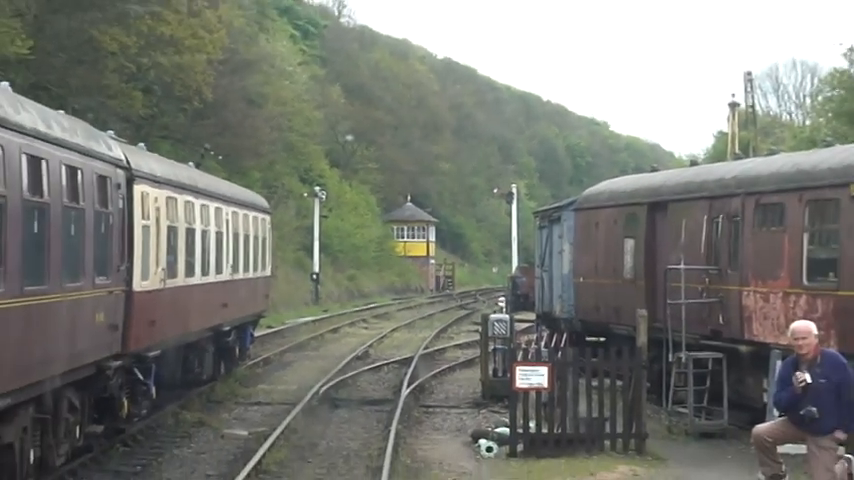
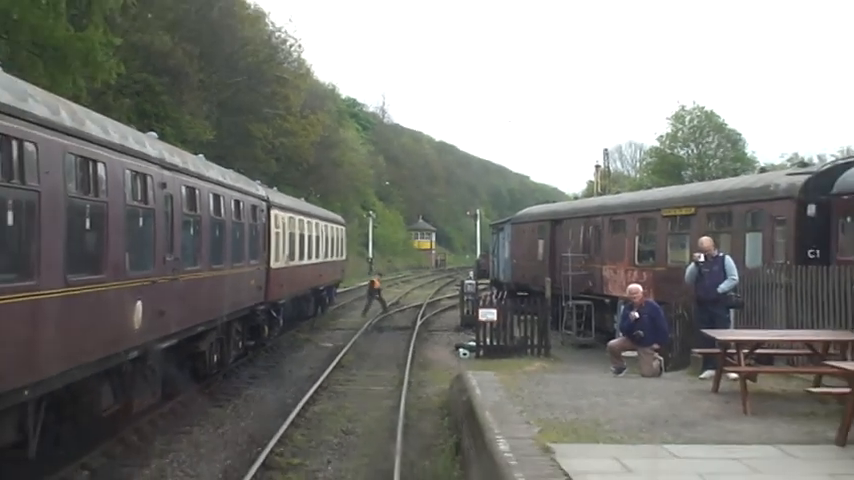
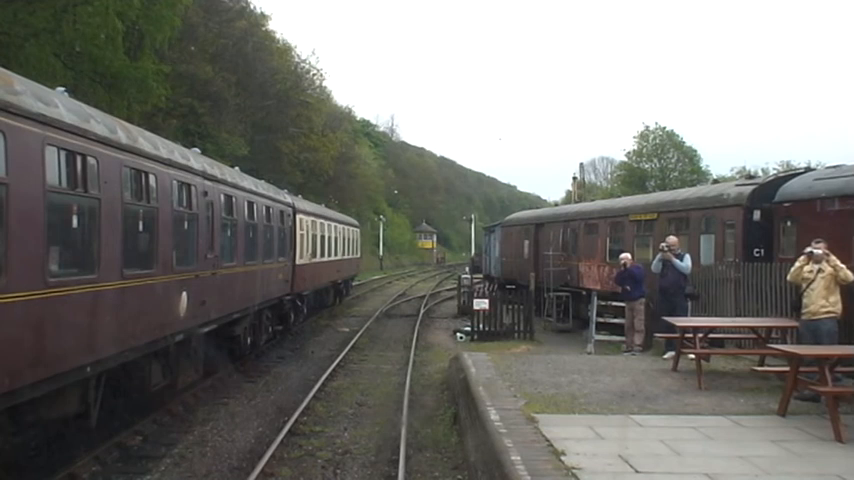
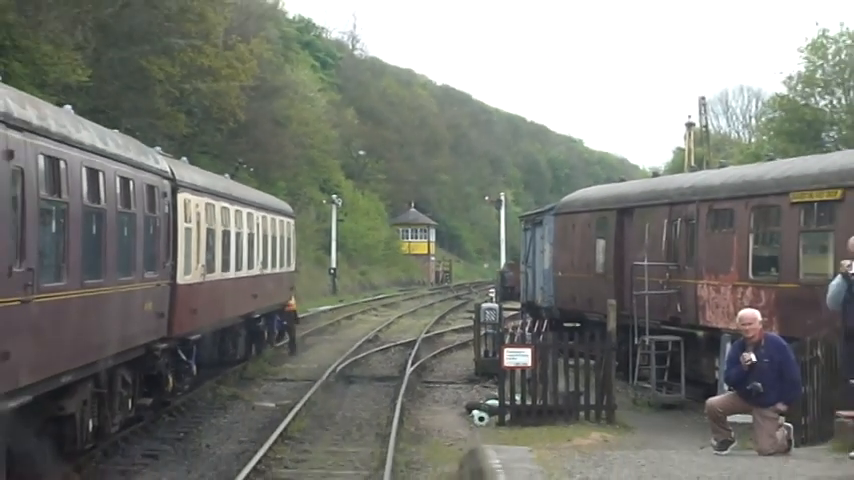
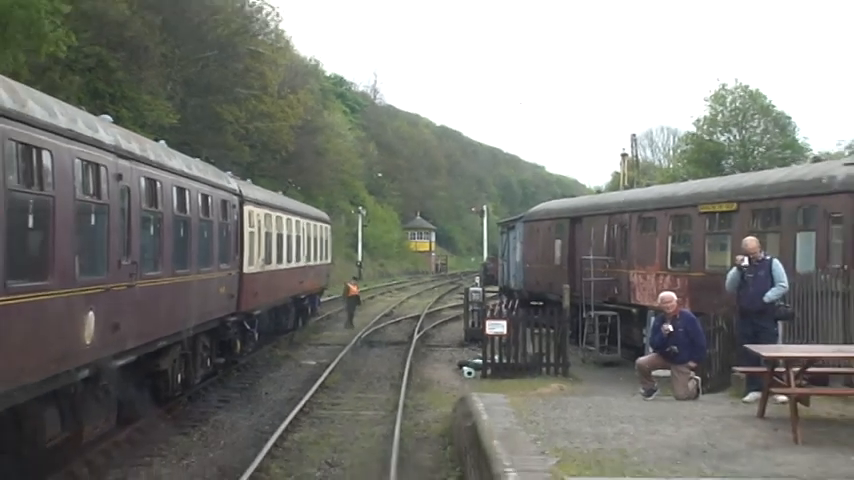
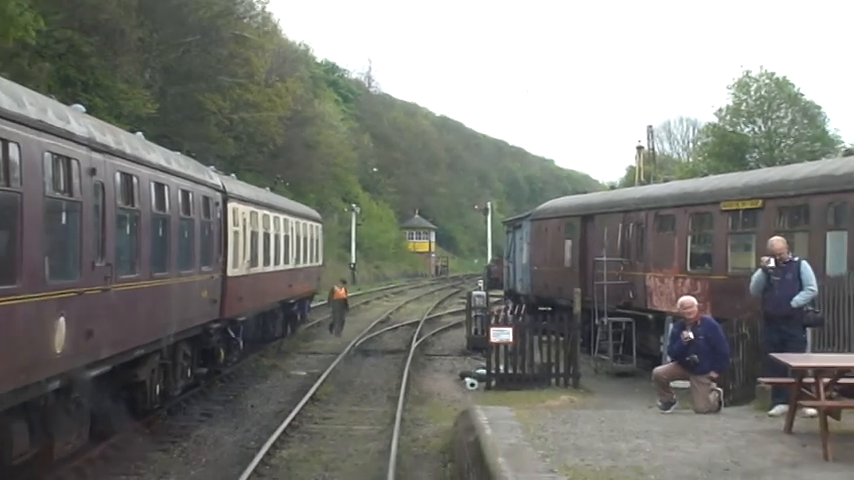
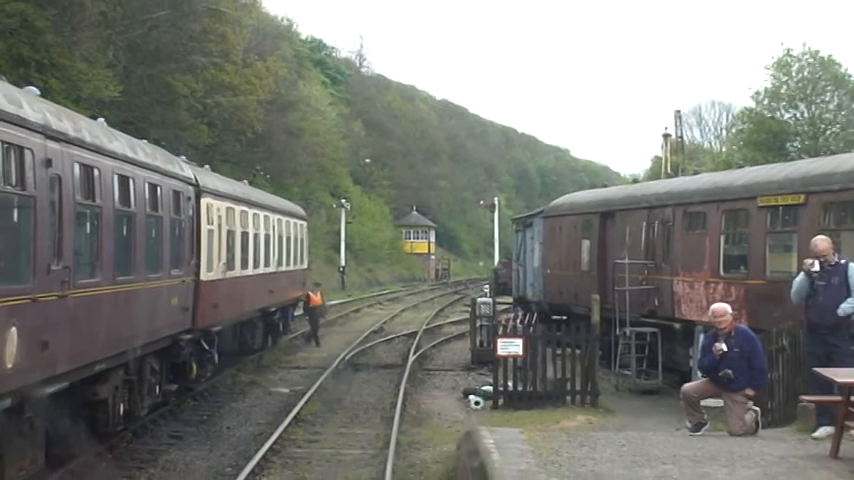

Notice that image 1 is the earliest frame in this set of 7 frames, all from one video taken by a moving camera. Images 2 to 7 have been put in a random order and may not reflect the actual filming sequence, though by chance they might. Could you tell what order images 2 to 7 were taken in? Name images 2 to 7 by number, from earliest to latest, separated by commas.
4, 7, 6, 5, 2, 3
